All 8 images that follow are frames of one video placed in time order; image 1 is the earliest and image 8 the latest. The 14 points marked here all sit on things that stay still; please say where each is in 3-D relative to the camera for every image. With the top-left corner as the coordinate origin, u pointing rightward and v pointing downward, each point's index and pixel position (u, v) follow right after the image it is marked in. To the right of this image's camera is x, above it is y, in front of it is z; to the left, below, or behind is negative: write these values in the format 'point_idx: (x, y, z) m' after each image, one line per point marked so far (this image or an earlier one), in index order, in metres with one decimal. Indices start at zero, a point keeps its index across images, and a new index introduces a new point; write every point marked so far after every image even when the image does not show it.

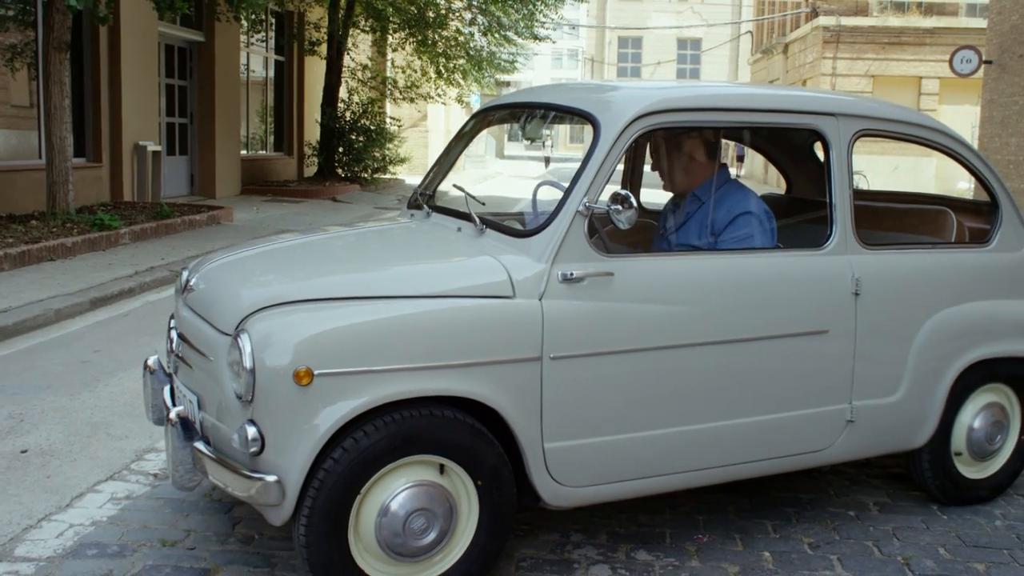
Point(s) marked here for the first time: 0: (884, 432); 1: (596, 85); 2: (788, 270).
0: (+1.2, -0.5, +3.5) m
1: (+0.2, +0.7, +3.5) m
2: (+0.9, +0.1, +3.3) m
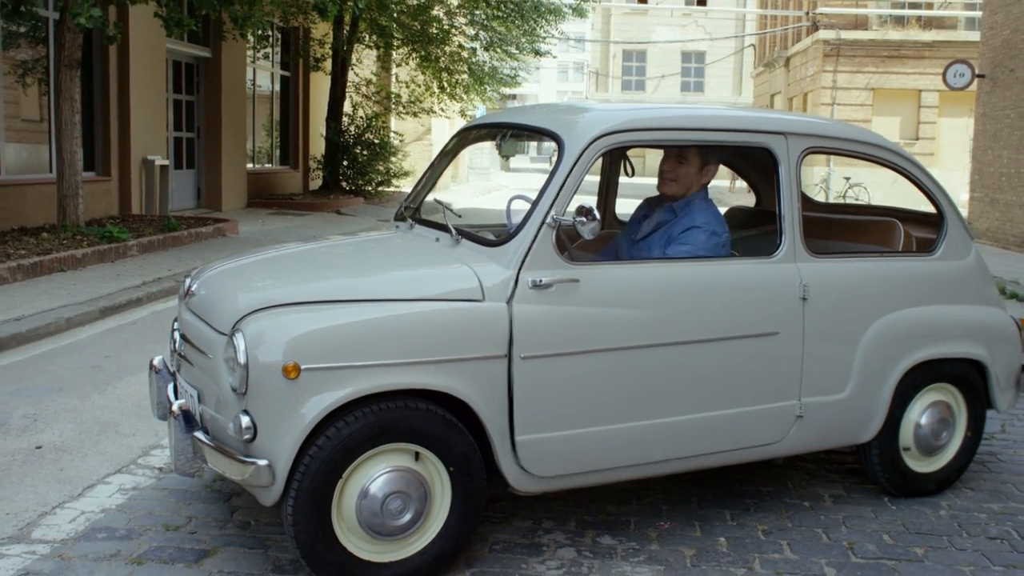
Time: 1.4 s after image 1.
0: (+1.1, -0.5, +3.8) m
1: (+0.2, +0.7, +3.8) m
2: (+0.8, 0.0, +3.6) m
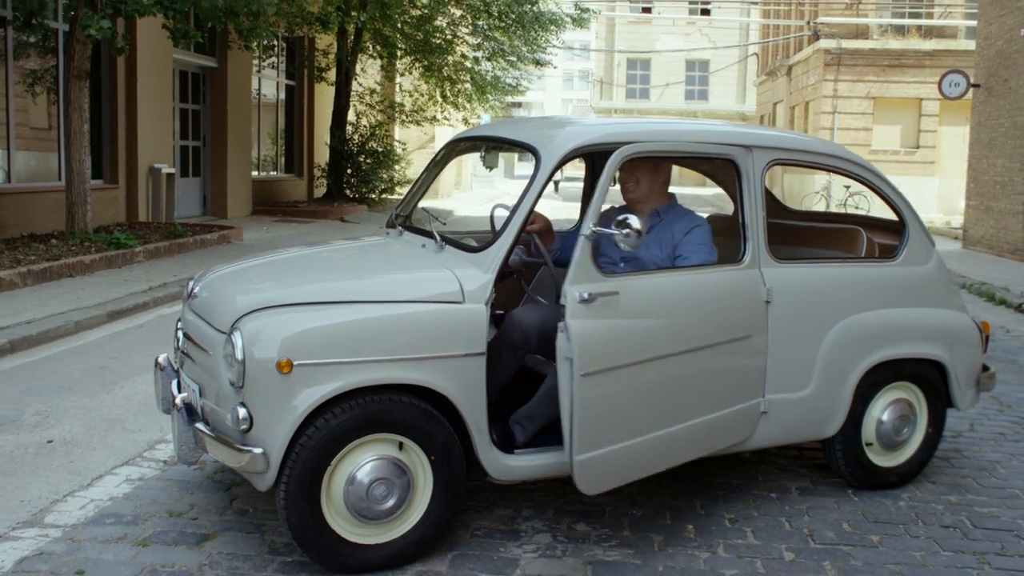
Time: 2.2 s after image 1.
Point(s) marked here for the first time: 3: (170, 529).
0: (+1.1, -0.5, +4.0) m
1: (+0.1, +0.6, +4.1) m
2: (+0.7, 0.0, +3.8) m
3: (-1.2, -0.8, +3.6) m
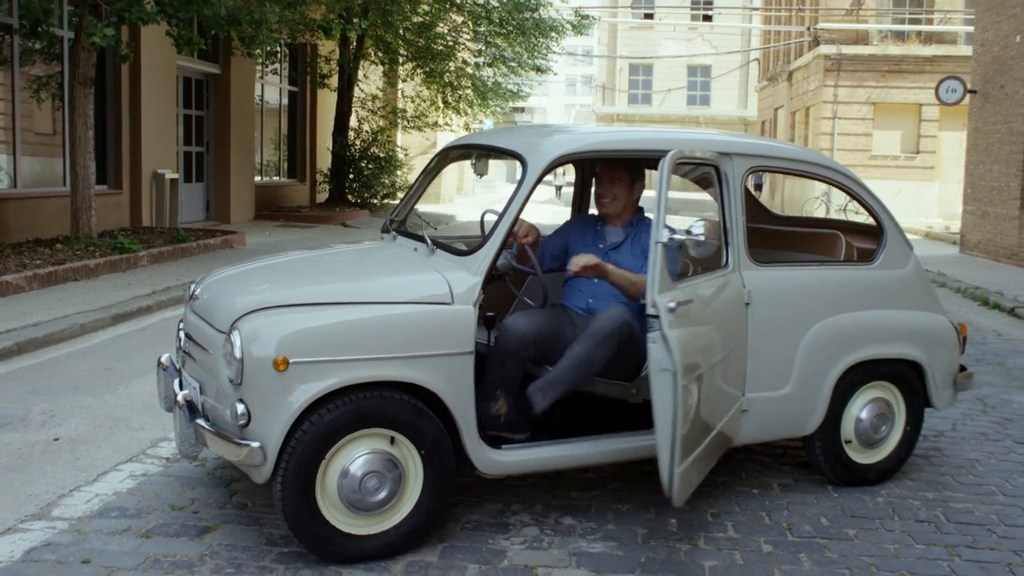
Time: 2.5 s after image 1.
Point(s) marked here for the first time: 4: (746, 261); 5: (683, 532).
0: (+1.0, -0.5, +4.2) m
1: (+0.1, +0.6, +4.2) m
2: (+0.7, 0.0, +3.9) m
3: (-1.2, -0.8, +3.8) m
4: (+0.9, +0.1, +4.1) m
5: (+0.6, -0.9, +3.9) m
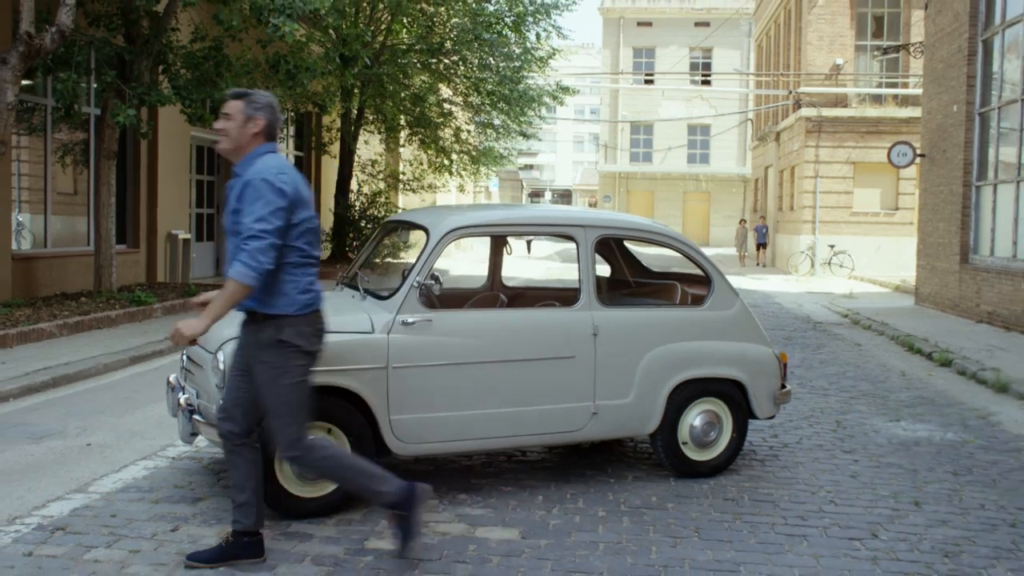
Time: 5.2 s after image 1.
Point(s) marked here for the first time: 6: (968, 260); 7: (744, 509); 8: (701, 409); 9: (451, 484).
0: (+0.6, -0.7, +5.6) m
1: (-0.4, +0.4, +5.8) m
2: (+0.2, -0.2, +5.4) m
3: (-1.7, -1.0, +5.2) m
4: (+0.5, -0.1, +5.6) m
5: (+0.2, -1.1, +5.3) m
6: (+7.5, +0.5, +17.6) m
7: (+1.2, -1.1, +5.3) m
8: (+1.0, -0.7, +5.9) m
9: (-0.3, -1.0, +5.6) m
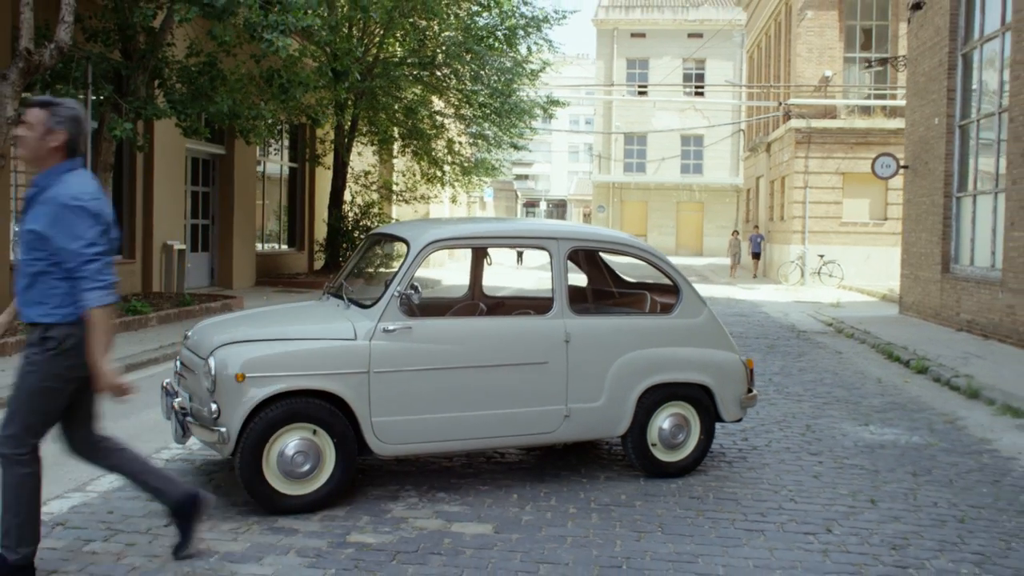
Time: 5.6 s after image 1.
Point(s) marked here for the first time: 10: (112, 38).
0: (+0.4, -0.8, +5.9) m
1: (-0.5, +0.4, +6.1) m
2: (+0.1, -0.2, +5.7) m
3: (-1.8, -1.1, +5.5) m
4: (+0.3, -0.1, +5.9) m
5: (0.0, -1.1, +5.6) m
6: (+7.4, +0.3, +17.9) m
7: (+1.0, -1.2, +5.6) m
8: (+0.9, -0.7, +6.2) m
9: (-0.4, -1.1, +5.8) m
10: (-5.2, +3.3, +13.8) m
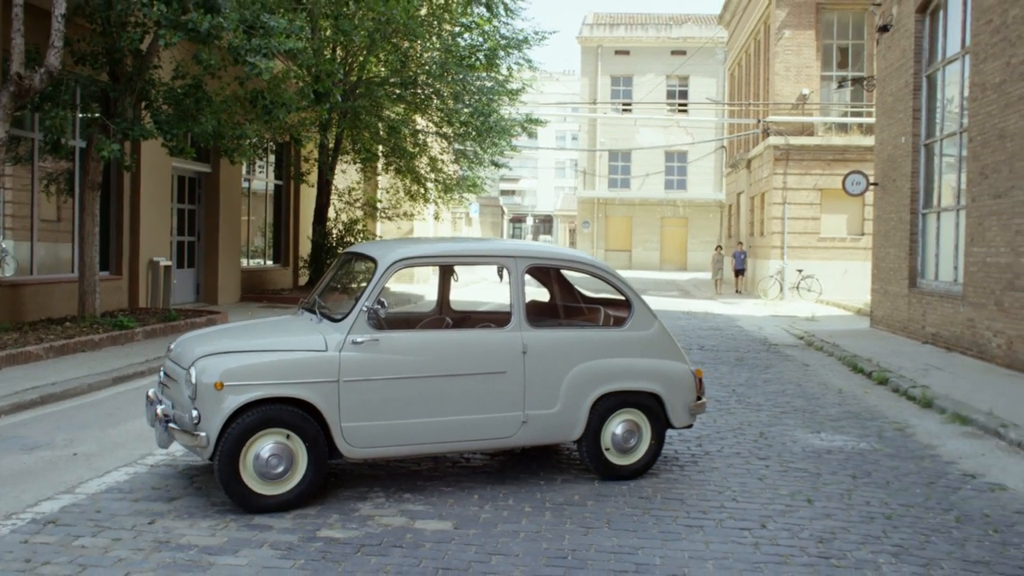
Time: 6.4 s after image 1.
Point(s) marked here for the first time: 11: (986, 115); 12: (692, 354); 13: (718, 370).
0: (+0.2, -0.9, +6.4) m
1: (-0.8, +0.3, +6.5) m
2: (-0.1, -0.3, +6.2) m
3: (-2.0, -1.2, +5.9) m
4: (+0.1, -0.2, +6.4) m
5: (-0.2, -1.2, +6.0) m
6: (+7.0, +0.1, +18.4) m
7: (+0.8, -1.2, +6.1) m
8: (+0.7, -0.8, +6.6) m
9: (-0.7, -1.2, +6.3) m
10: (-5.5, +3.0, +14.2) m
11: (+6.5, +2.4, +14.4) m
12: (+2.6, -1.0, +15.3) m
13: (+2.7, -1.1, +13.7) m
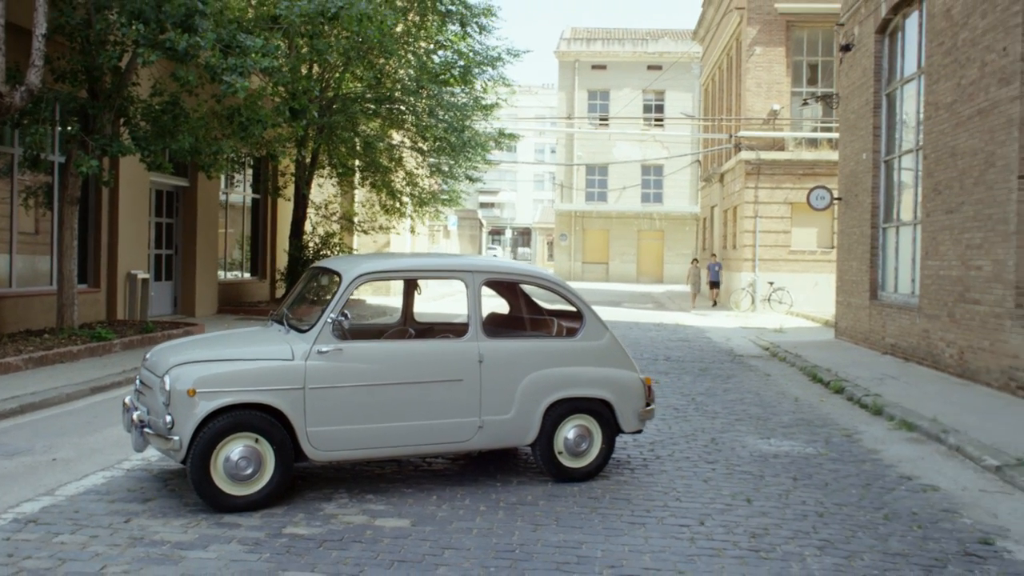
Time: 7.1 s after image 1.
0: (-0.1, -0.9, +6.8) m
1: (-1.0, +0.2, +6.9) m
2: (-0.4, -0.4, +6.6) m
3: (-2.3, -1.2, +6.3) m
4: (-0.2, -0.3, +6.8) m
5: (-0.5, -1.3, +6.4) m
6: (+6.5, -0.1, +19.0) m
7: (+0.6, -1.3, +6.5) m
8: (+0.4, -0.9, +7.0) m
9: (-0.9, -1.3, +6.6) m
10: (-5.9, +2.9, +14.6) m
11: (+6.0, +2.2, +15.0) m
12: (+2.2, -1.1, +15.7) m
13: (+2.3, -1.2, +14.2) m
